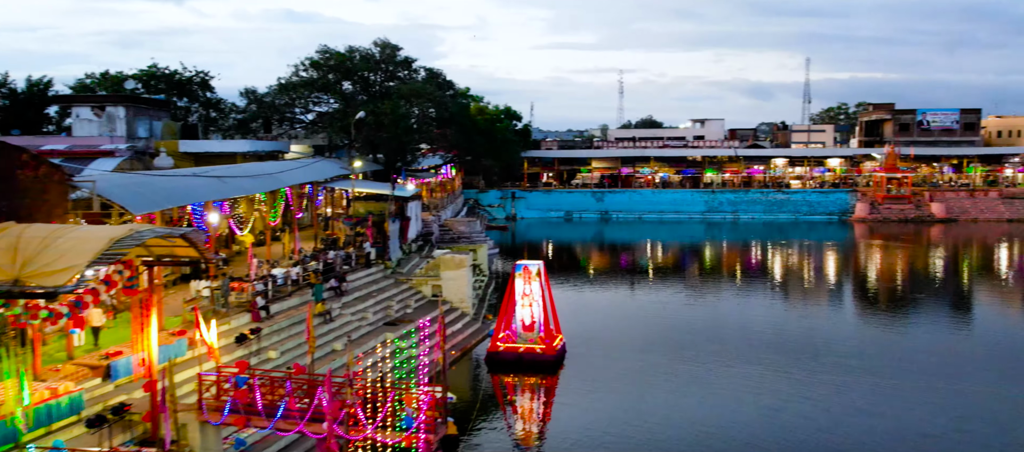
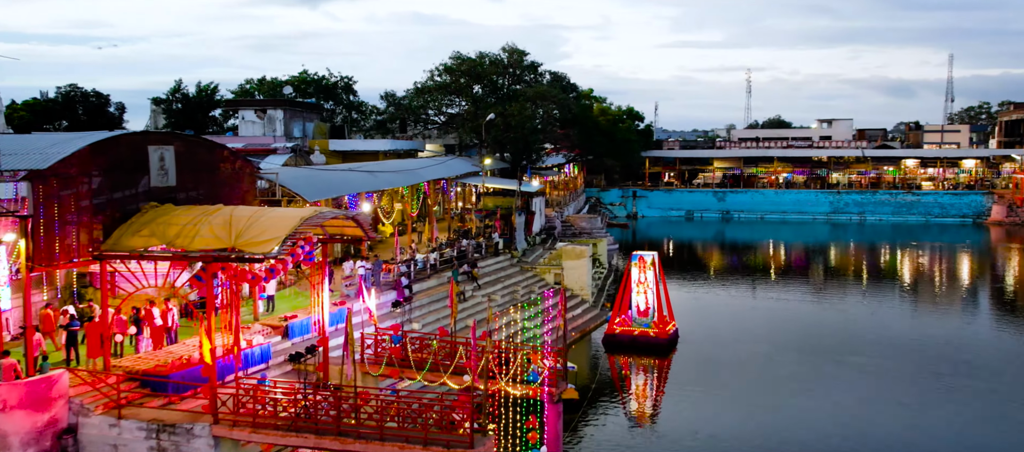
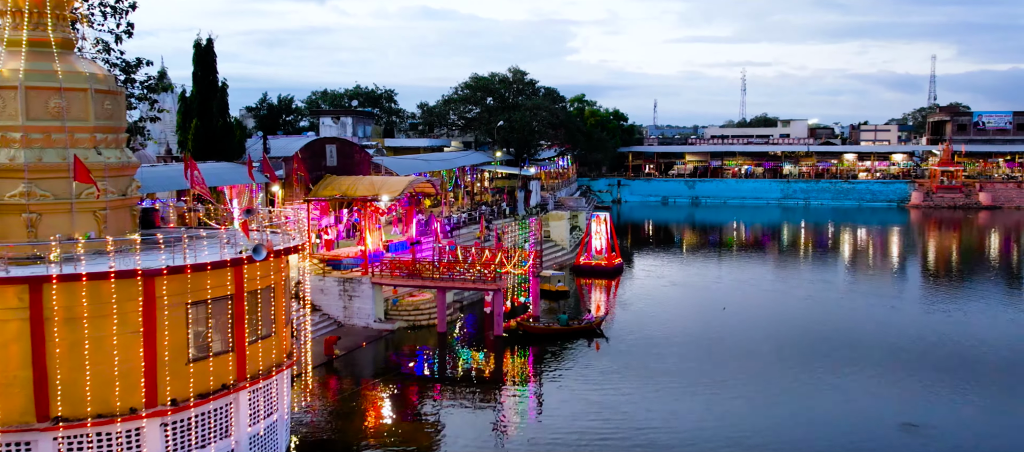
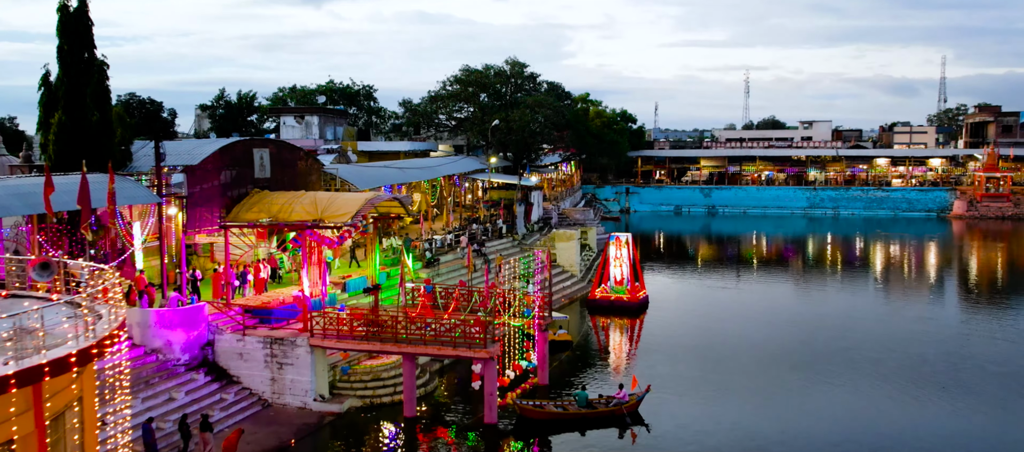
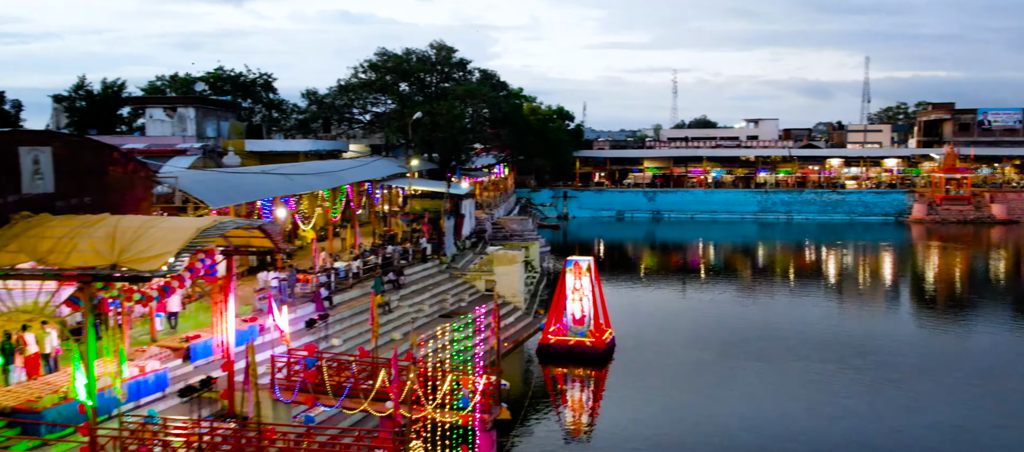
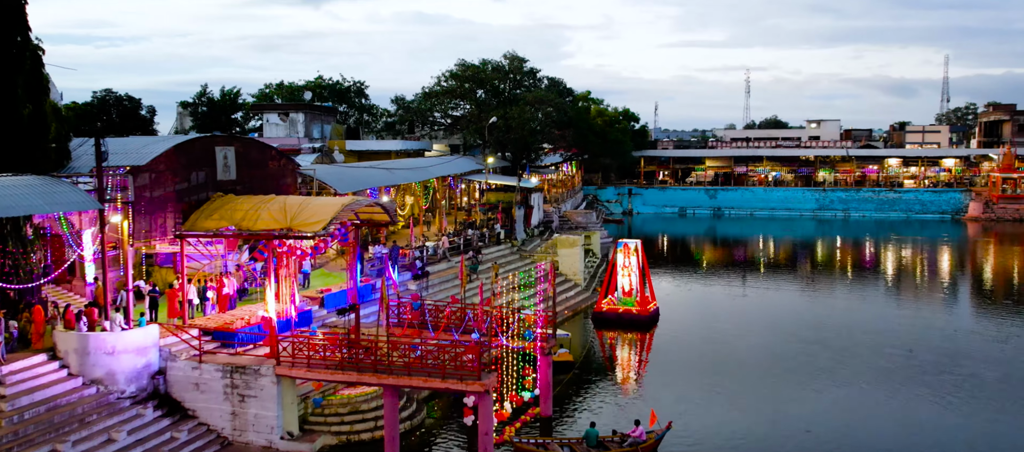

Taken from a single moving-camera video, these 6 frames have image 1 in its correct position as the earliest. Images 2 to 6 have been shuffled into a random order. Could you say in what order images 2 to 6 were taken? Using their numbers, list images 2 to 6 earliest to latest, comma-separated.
5, 2, 6, 4, 3
